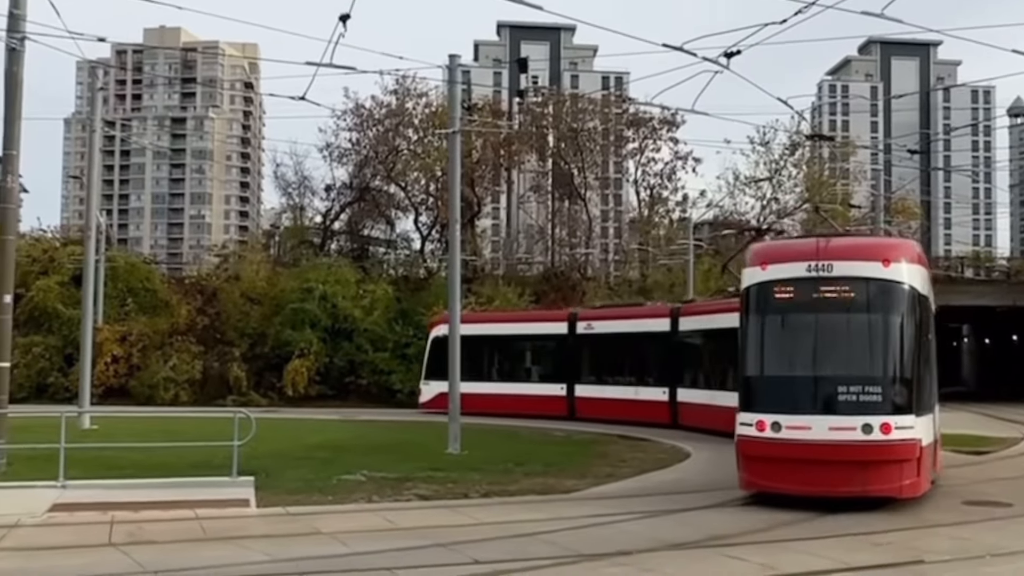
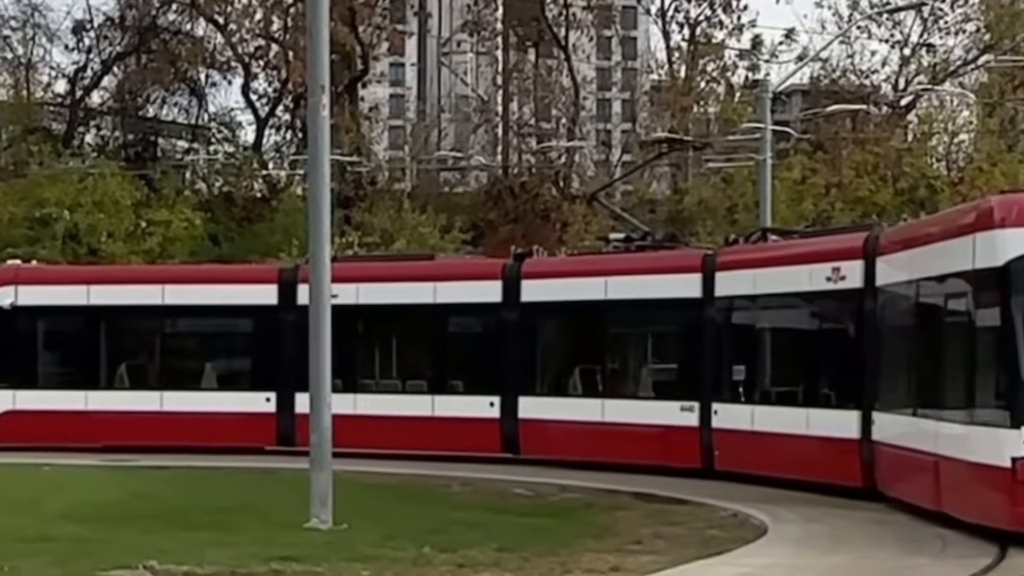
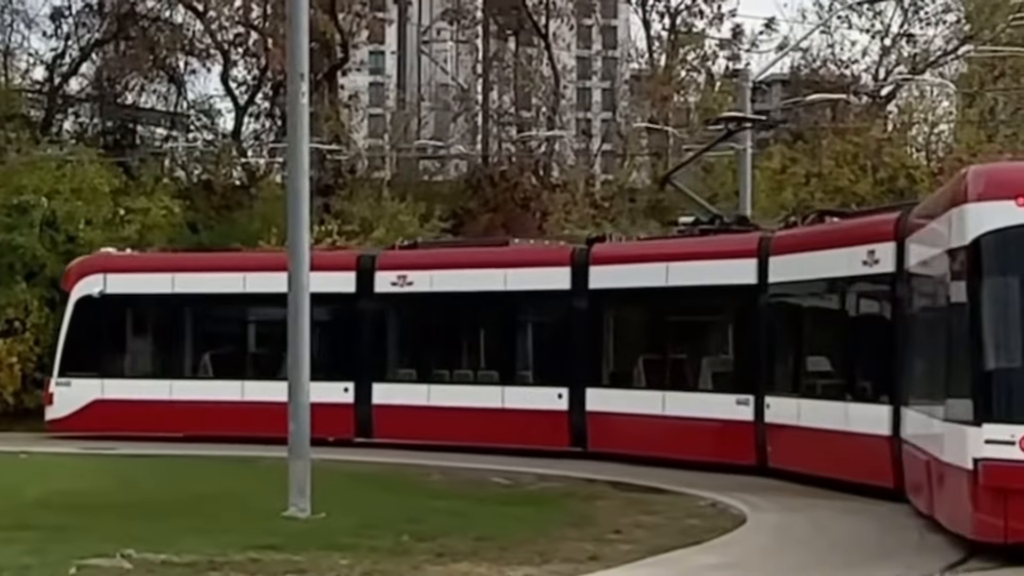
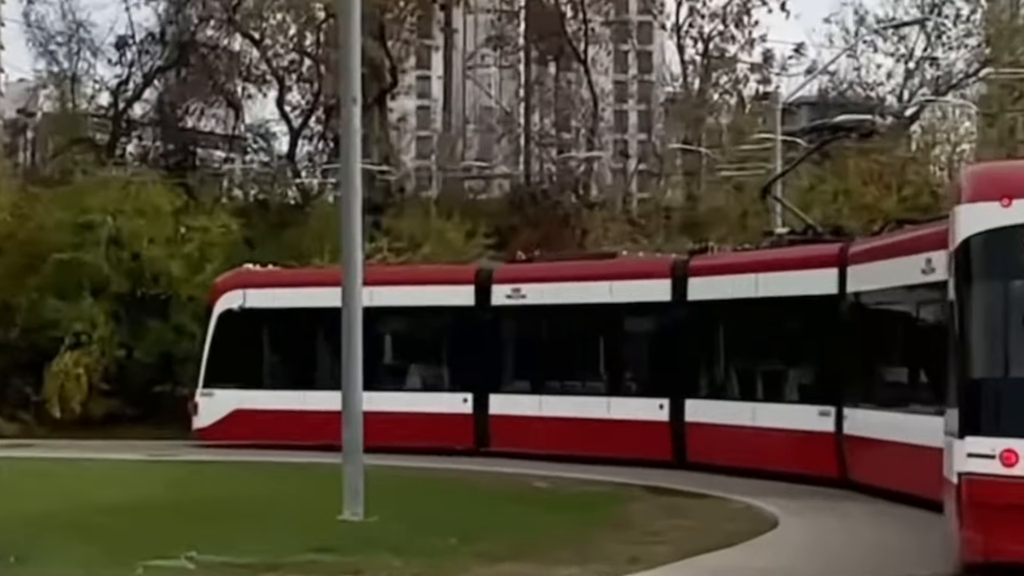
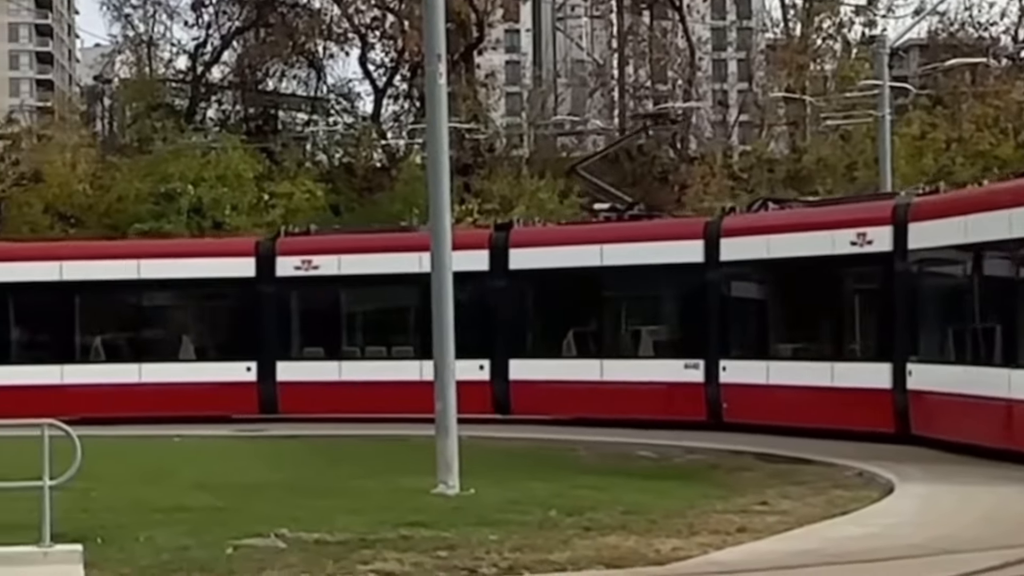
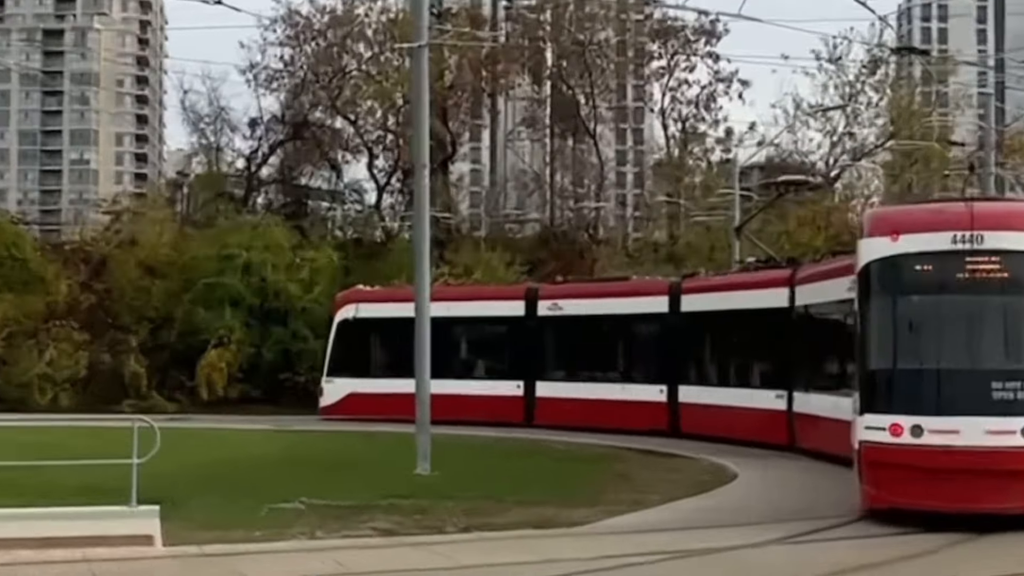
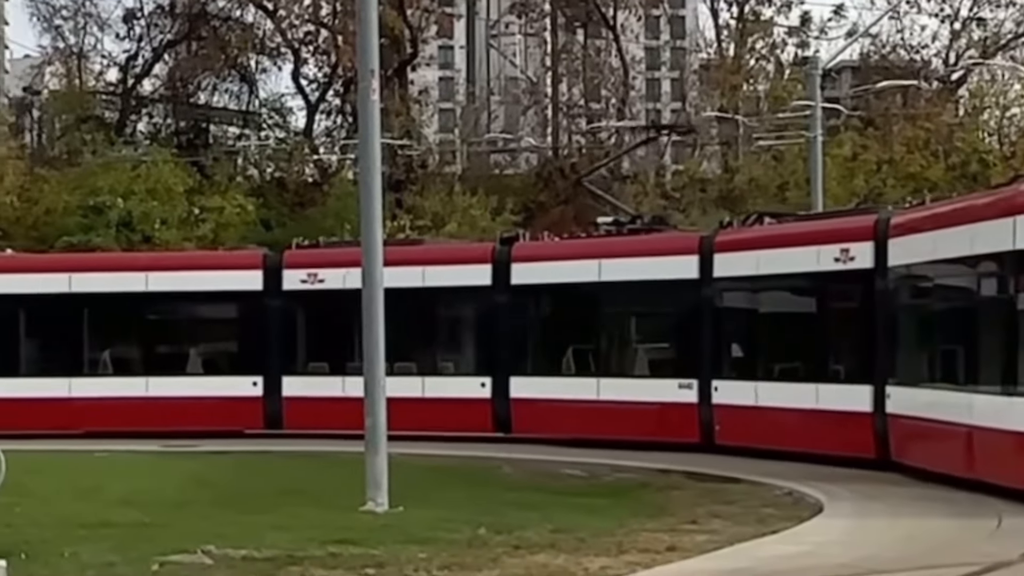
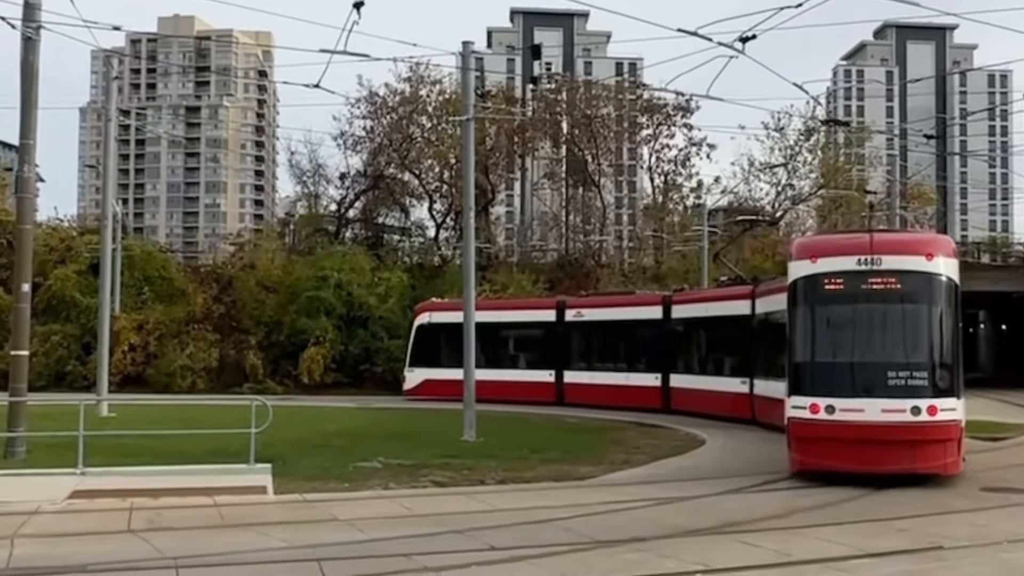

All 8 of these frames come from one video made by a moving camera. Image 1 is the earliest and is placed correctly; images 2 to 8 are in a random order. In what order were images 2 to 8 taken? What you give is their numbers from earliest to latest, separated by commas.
8, 6, 4, 3, 2, 7, 5
